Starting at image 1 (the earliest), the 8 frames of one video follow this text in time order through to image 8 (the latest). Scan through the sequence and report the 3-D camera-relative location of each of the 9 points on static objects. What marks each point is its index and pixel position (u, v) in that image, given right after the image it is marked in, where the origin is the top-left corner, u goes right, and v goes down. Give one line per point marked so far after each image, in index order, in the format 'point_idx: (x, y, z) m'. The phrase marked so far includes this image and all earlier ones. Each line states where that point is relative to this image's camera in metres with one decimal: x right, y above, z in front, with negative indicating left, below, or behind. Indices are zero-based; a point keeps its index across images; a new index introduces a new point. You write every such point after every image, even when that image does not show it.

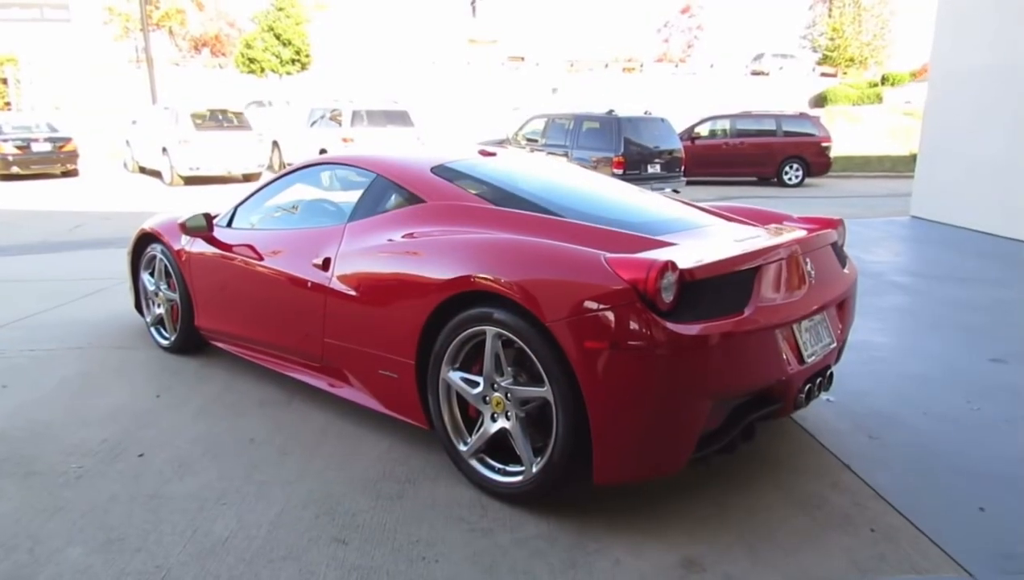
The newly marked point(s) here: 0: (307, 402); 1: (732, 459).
0: (-1.1, -0.6, +3.9) m
1: (+1.0, -0.7, +3.3) m
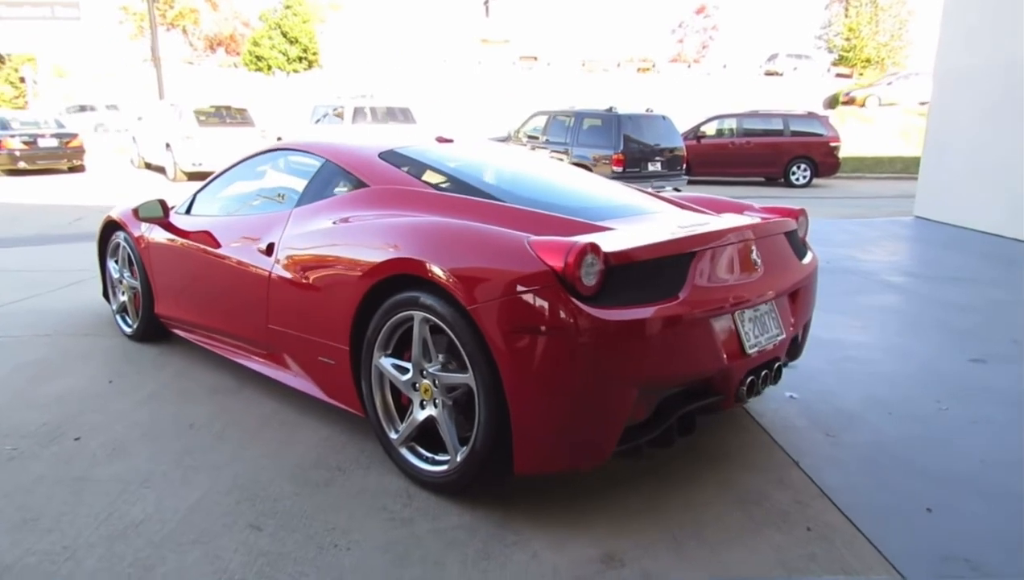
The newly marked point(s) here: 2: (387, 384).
0: (-1.3, -0.5, +3.9) m
1: (+0.7, -0.7, +3.2) m
2: (-0.5, -0.4, +2.9) m
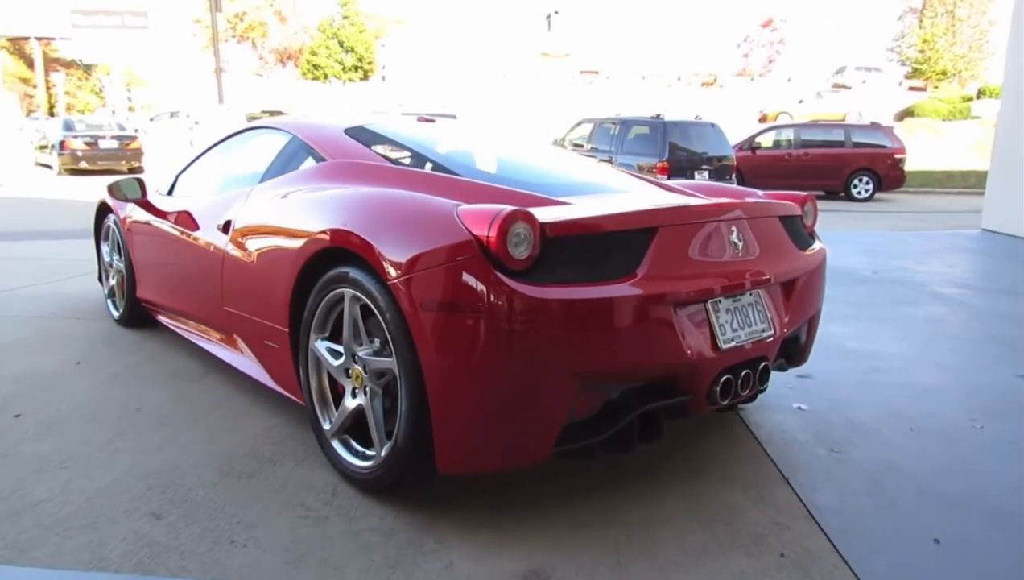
0: (-1.4, -0.4, +3.7) m
1: (+0.5, -0.6, +2.8) m
2: (-0.7, -0.3, +2.7) m
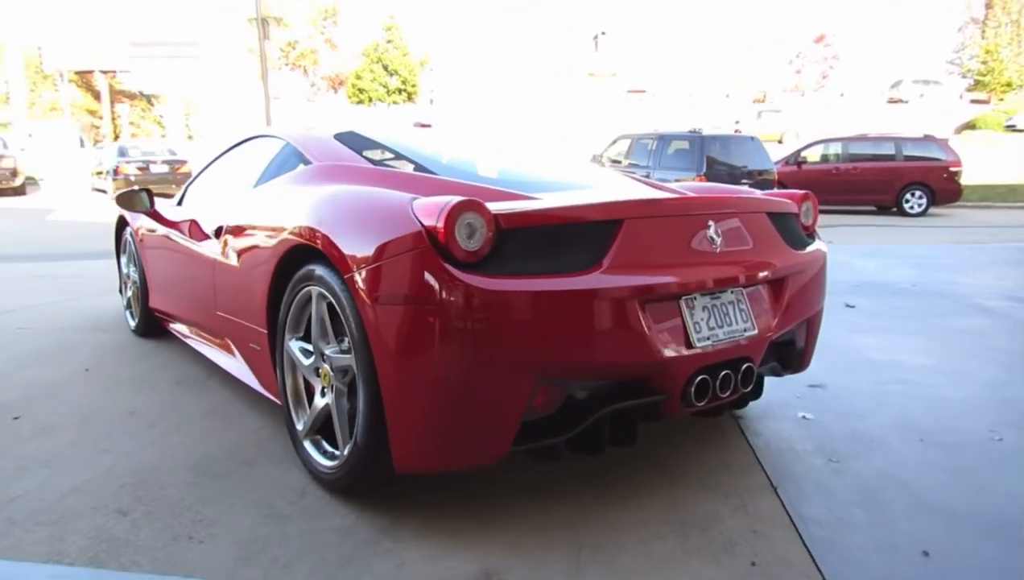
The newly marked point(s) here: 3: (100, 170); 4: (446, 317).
0: (-1.5, -0.5, +3.7) m
1: (+0.4, -0.6, +2.7) m
2: (-0.8, -0.3, +2.7) m
3: (-9.6, +2.8, +17.4) m
4: (-0.2, -0.1, +2.1) m
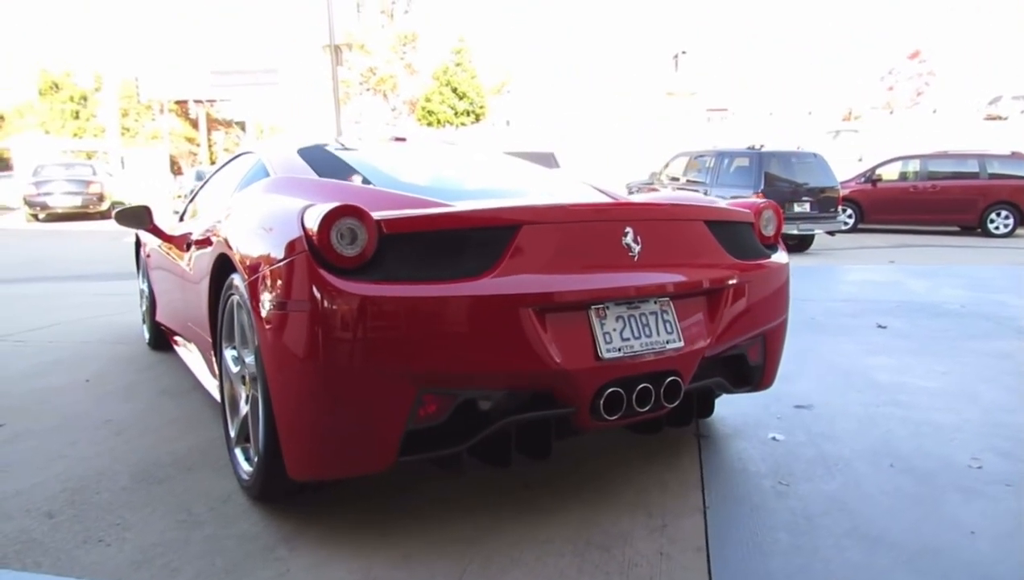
0: (-1.6, -0.5, +3.8) m
1: (+0.2, -0.7, +2.6) m
2: (-1.0, -0.3, +2.7) m
3: (-8.1, +2.4, +18.4) m
4: (-0.5, -0.1, +2.1) m
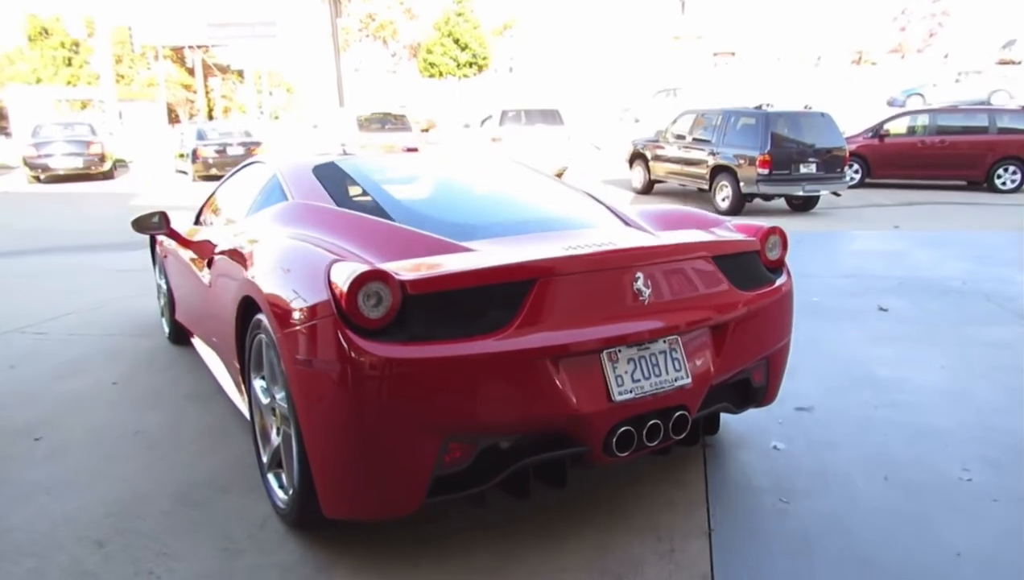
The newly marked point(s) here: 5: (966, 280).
0: (-1.5, -0.6, +4.0) m
1: (+0.2, -0.8, +2.8) m
2: (-1.0, -0.4, +2.9) m
3: (-8.0, +3.4, +18.3) m
4: (-0.5, -0.3, +2.2) m
5: (+4.1, +0.1, +6.8) m
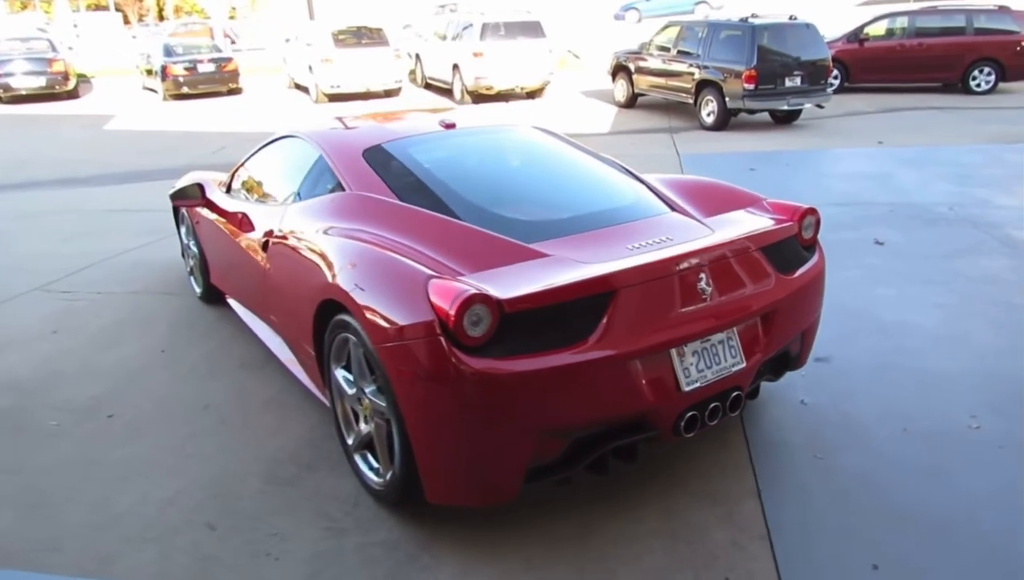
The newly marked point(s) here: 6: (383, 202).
0: (-1.3, -0.4, +4.2) m
1: (+0.5, -0.8, +3.1) m
2: (-0.7, -0.4, +3.1) m
3: (-8.6, +5.2, +17.6) m
4: (-0.2, -0.3, +2.4) m
5: (+4.2, +0.8, +7.1) m
6: (-0.6, +0.4, +3.2) m
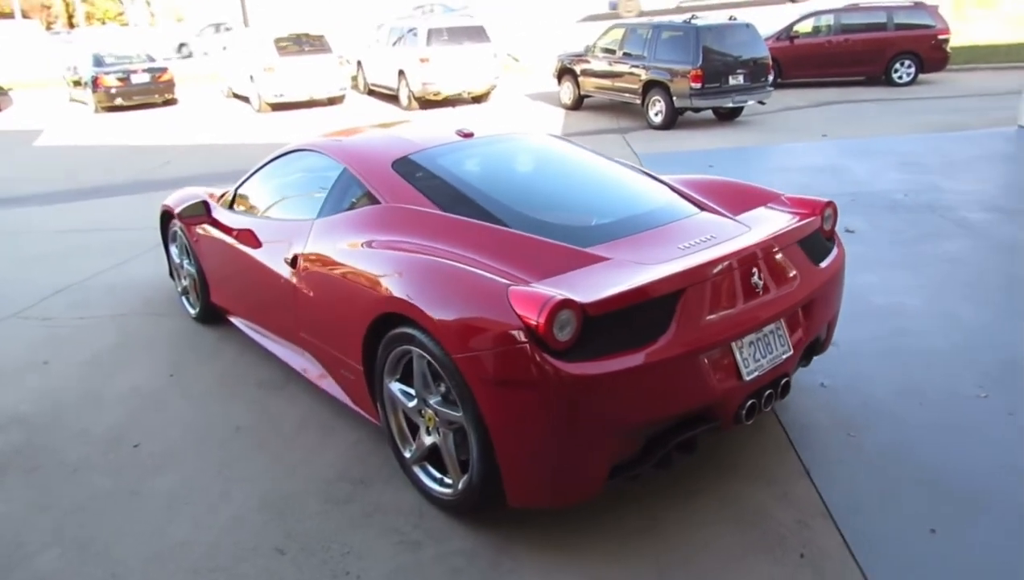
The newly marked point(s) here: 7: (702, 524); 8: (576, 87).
0: (-1.2, -0.5, +4.1) m
1: (+0.7, -0.7, +3.2) m
2: (-0.5, -0.5, +3.1) m
3: (-9.9, +4.6, +16.9) m
4: (+0.1, -0.3, +2.5) m
5: (+4.0, +1.0, +7.6) m
6: (-0.4, +0.3, +3.2) m
7: (+0.7, -0.9, +2.9) m
8: (+1.3, +4.0, +14.8) m
